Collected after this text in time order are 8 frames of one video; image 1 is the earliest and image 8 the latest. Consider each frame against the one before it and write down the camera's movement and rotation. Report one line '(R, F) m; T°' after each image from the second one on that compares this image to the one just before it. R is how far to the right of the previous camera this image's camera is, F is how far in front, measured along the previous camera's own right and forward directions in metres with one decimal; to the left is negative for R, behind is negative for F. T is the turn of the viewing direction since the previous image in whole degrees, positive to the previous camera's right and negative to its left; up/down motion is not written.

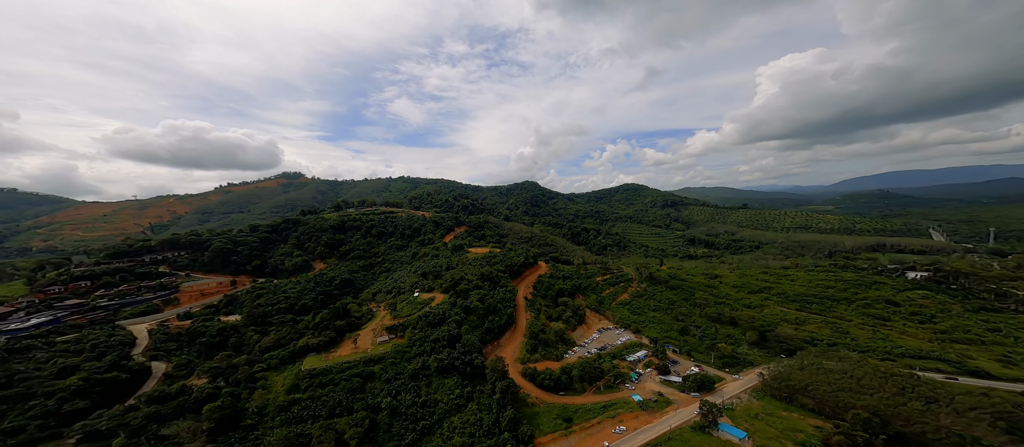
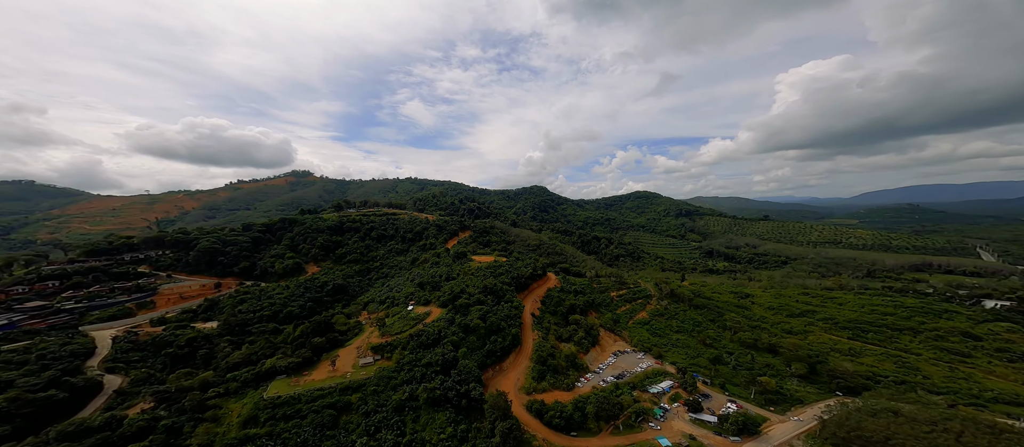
(-0.2, +5.8) m; -1°
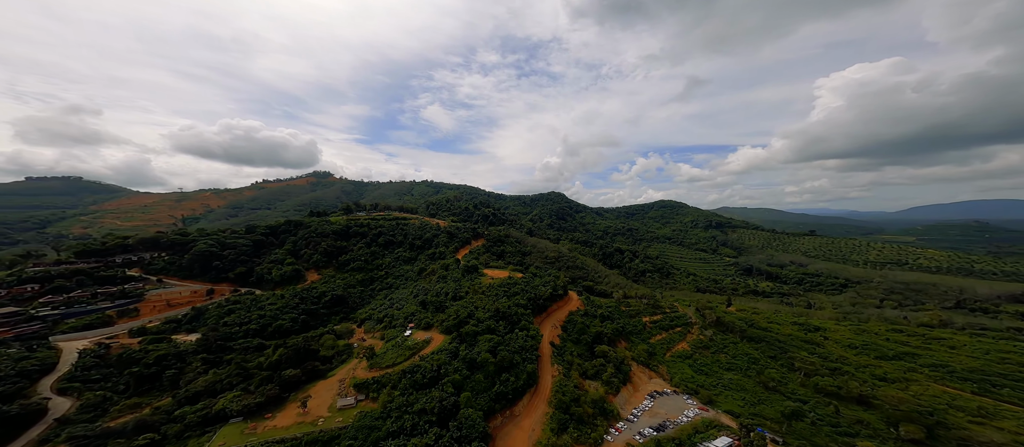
(-0.3, +7.2) m; -3°
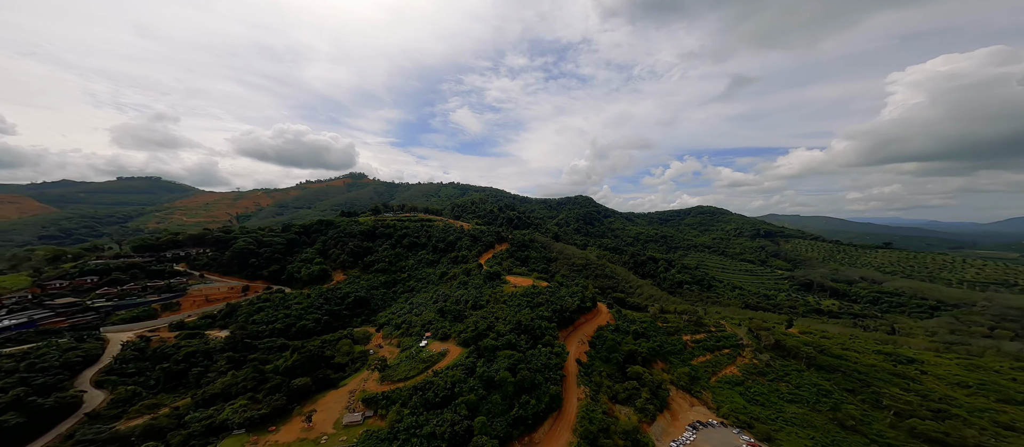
(+0.7, +3.2) m; -6°
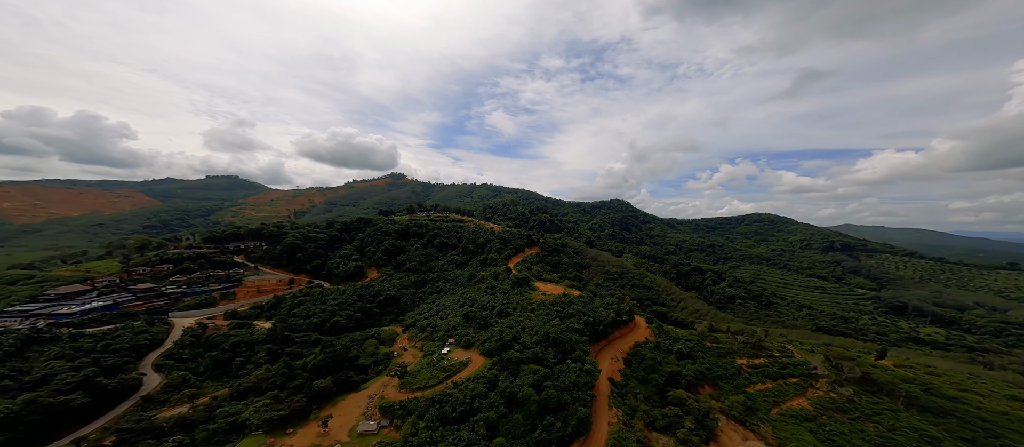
(+1.0, +2.5) m; -7°
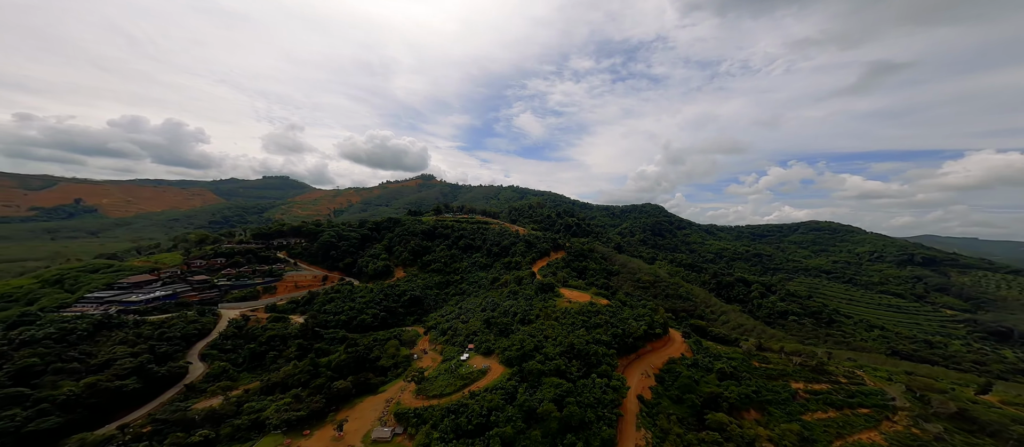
(+0.7, +1.6) m; -6°
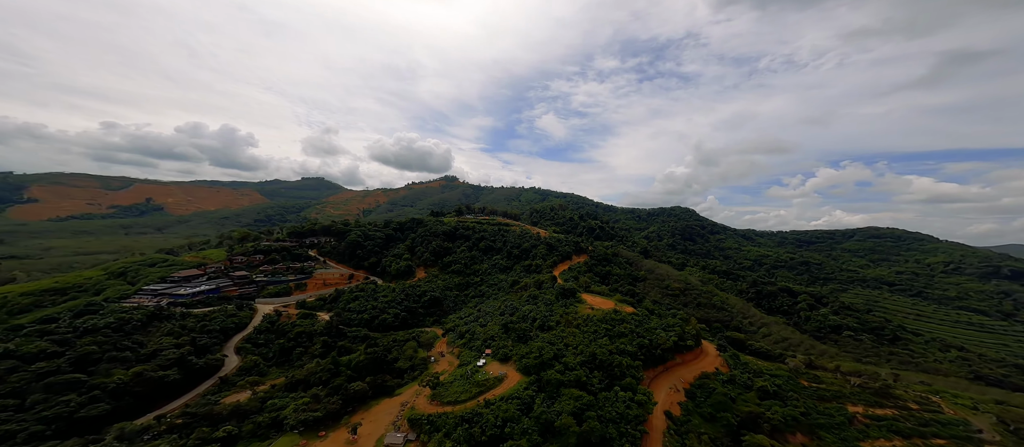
(+0.5, +1.2) m; -4°
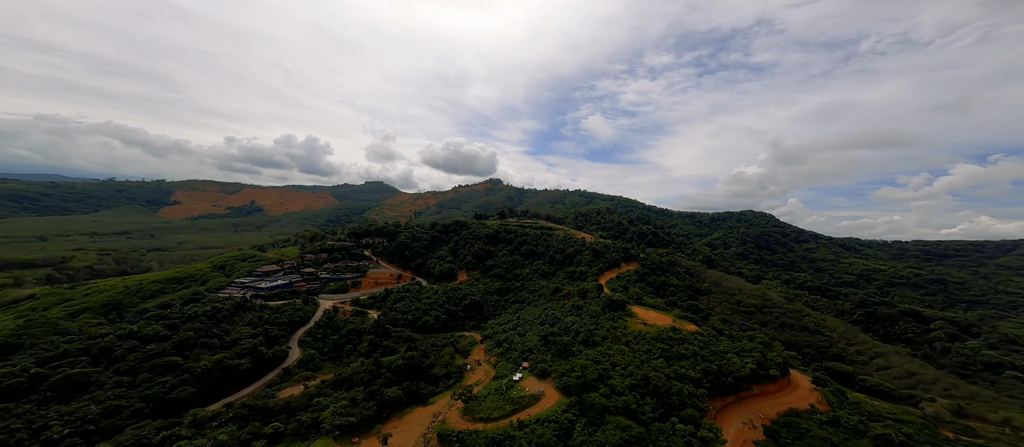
(+0.9, +2.2) m; -9°
